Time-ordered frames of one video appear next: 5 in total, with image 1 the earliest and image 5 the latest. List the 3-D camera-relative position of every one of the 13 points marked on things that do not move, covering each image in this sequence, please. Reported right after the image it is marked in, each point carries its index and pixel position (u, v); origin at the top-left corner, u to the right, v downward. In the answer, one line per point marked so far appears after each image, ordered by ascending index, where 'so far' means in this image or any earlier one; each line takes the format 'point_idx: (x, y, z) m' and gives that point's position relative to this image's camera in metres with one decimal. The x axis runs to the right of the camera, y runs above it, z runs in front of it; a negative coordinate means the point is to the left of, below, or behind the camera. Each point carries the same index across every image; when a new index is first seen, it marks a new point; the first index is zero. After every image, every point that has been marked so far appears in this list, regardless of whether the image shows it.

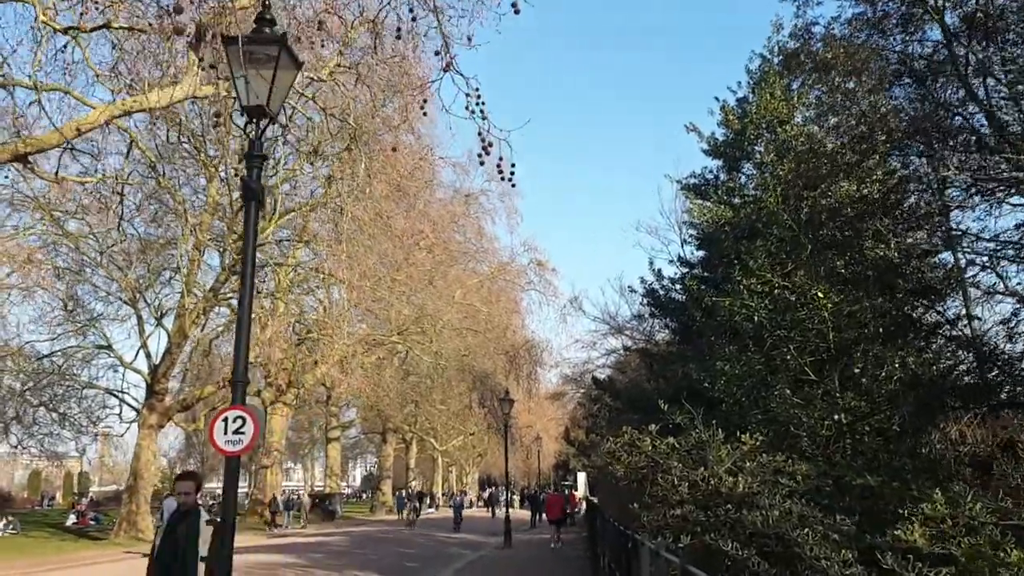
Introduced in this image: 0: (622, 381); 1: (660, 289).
0: (+2.2, -1.8, +18.7) m
1: (+2.6, 0.0, +16.9) m
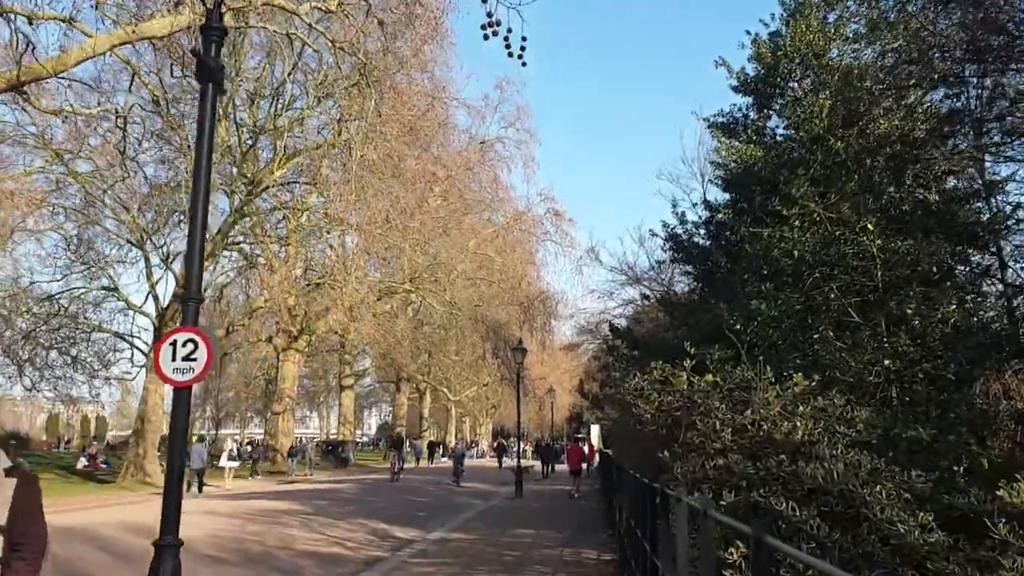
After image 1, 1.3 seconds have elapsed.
0: (+2.5, -0.8, +18.0) m
1: (+2.9, +1.0, +16.0) m
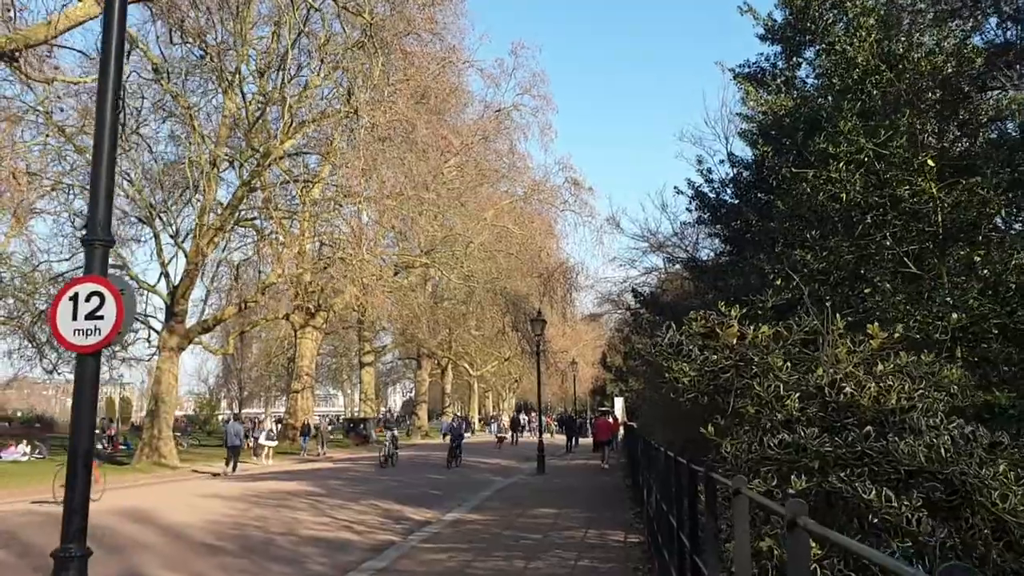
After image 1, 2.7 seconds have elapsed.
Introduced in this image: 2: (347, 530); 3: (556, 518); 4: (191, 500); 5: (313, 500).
0: (+2.8, -0.1, +17.1) m
1: (+3.1, +1.5, +15.1) m
2: (-1.8, -2.6, +10.3) m
3: (+0.5, -2.7, +11.2) m
4: (-4.1, -2.8, +12.4) m
5: (-2.7, -2.9, +13.3) m
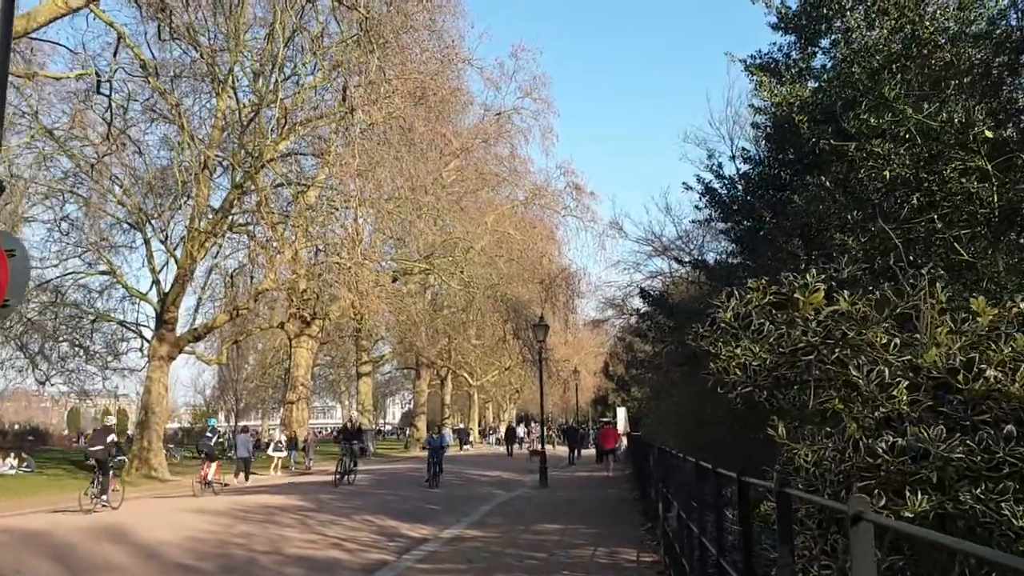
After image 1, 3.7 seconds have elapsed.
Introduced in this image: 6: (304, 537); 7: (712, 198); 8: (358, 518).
0: (+2.8, -0.2, +16.5) m
1: (+3.1, +1.5, +14.5) m
2: (-1.7, -2.6, +9.6) m
3: (+0.5, -2.7, +10.5) m
4: (-4.1, -2.8, +11.7) m
5: (-2.7, -2.9, +12.5) m
6: (-2.2, -2.6, +10.1) m
7: (+3.0, +1.4, +14.5) m
8: (-2.0, -2.9, +12.3) m
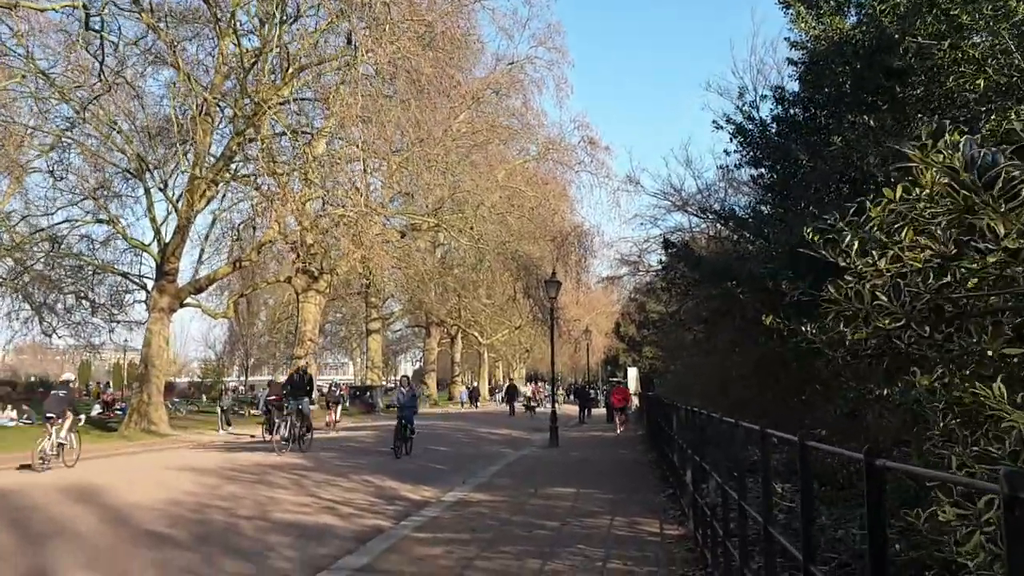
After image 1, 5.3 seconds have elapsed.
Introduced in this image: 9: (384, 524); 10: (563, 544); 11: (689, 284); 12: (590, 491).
0: (+3.0, +0.6, +15.5) m
1: (+3.3, +2.2, +13.4) m
2: (-1.7, -2.1, +8.8) m
3: (+0.6, -2.1, +9.7) m
4: (-4.0, -2.1, +11.0) m
5: (-2.6, -2.3, +11.8) m
6: (-2.1, -2.1, +9.3) m
7: (+3.2, +2.0, +13.5) m
8: (-1.9, -2.3, +11.5) m
9: (-1.1, -2.0, +8.3) m
10: (+0.4, -1.9, +7.3) m
11: (+2.6, 0.0, +14.2) m
12: (+0.9, -2.3, +10.9) m
